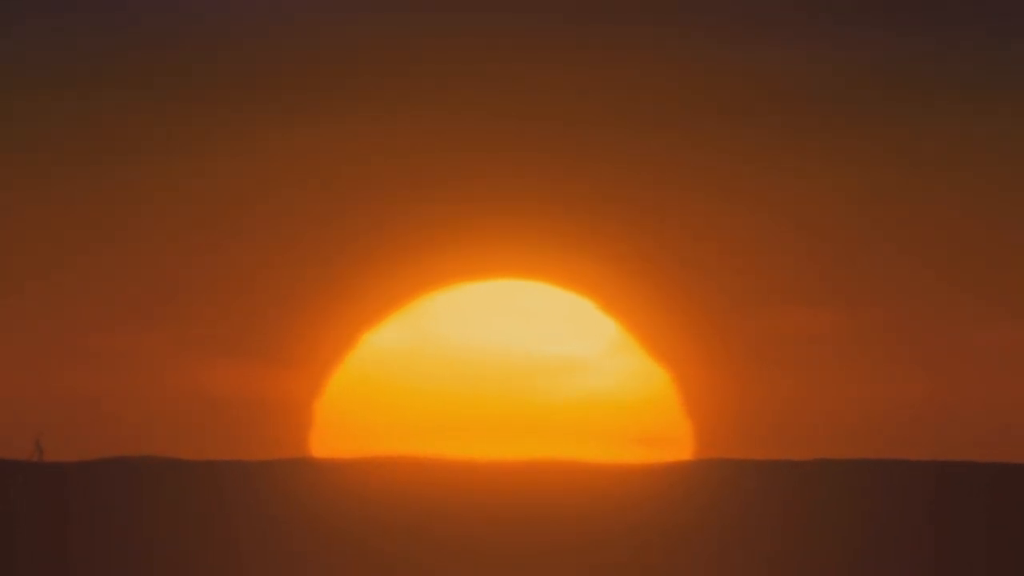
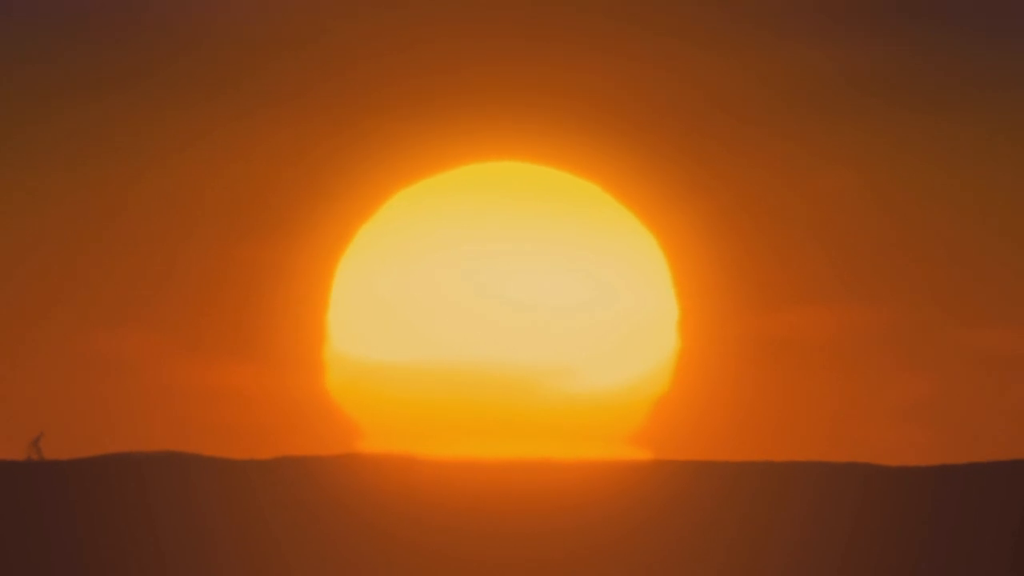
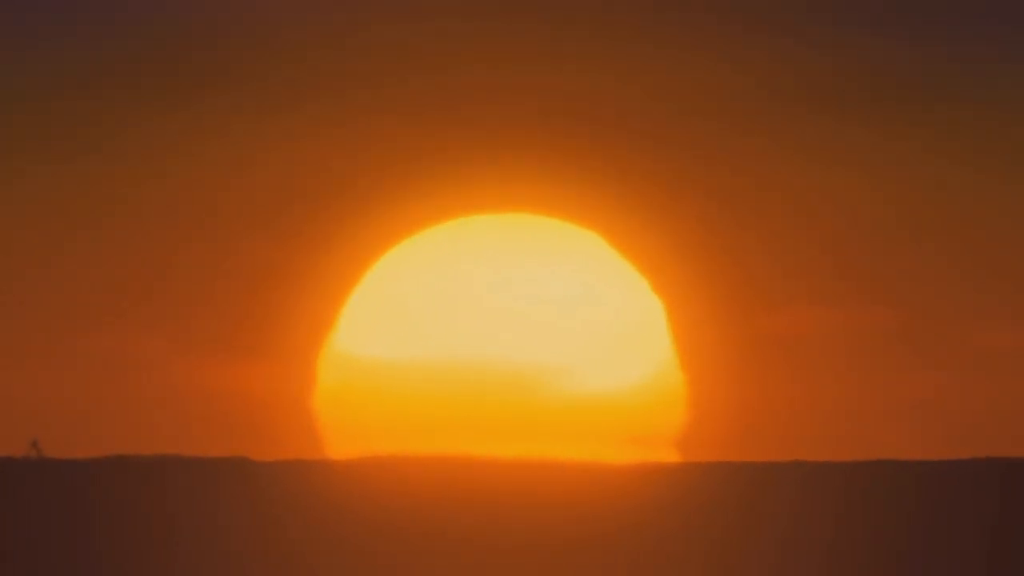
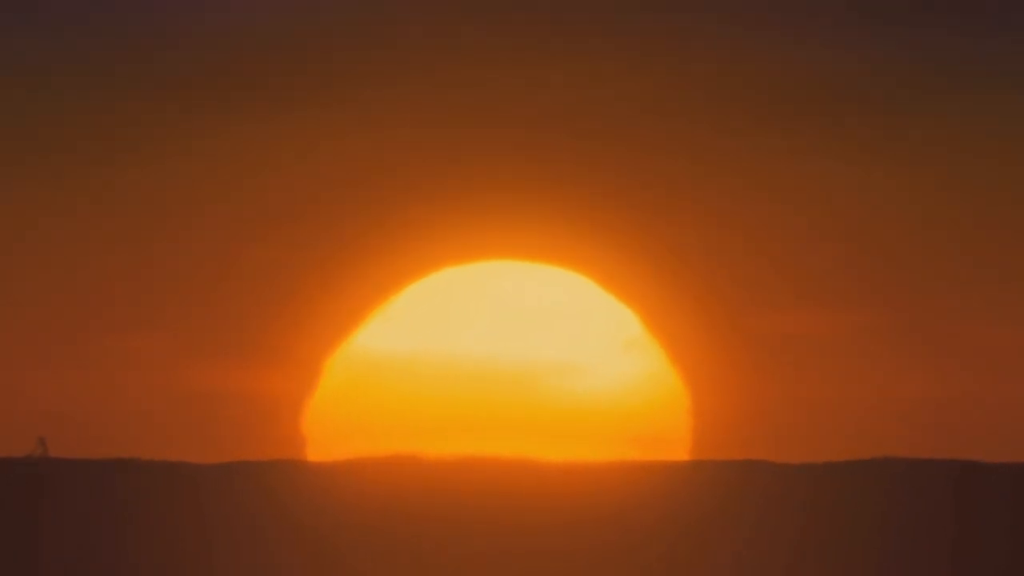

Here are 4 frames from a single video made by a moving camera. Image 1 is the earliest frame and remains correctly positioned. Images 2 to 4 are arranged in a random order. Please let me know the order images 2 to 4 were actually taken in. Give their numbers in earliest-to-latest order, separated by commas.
4, 3, 2
